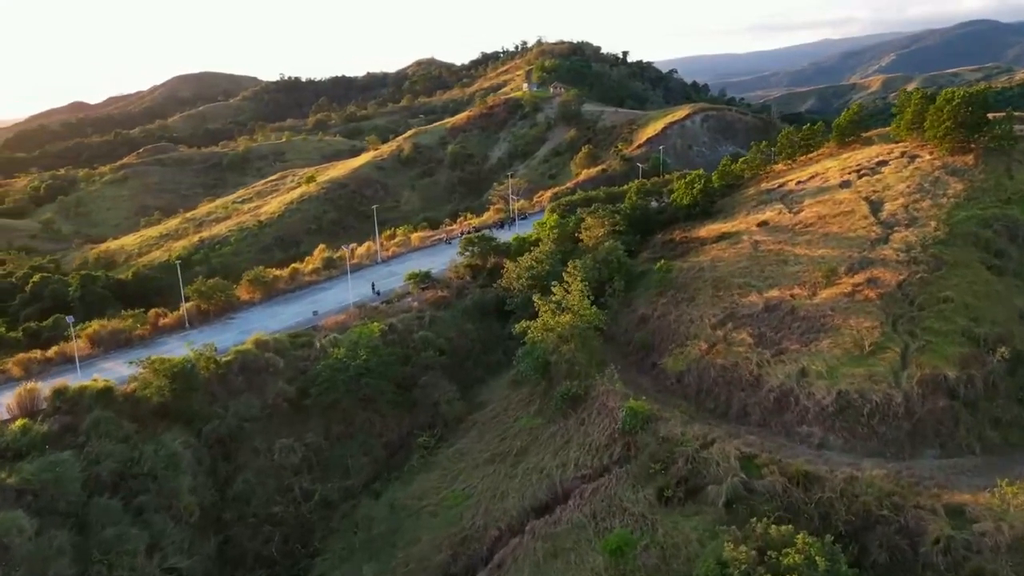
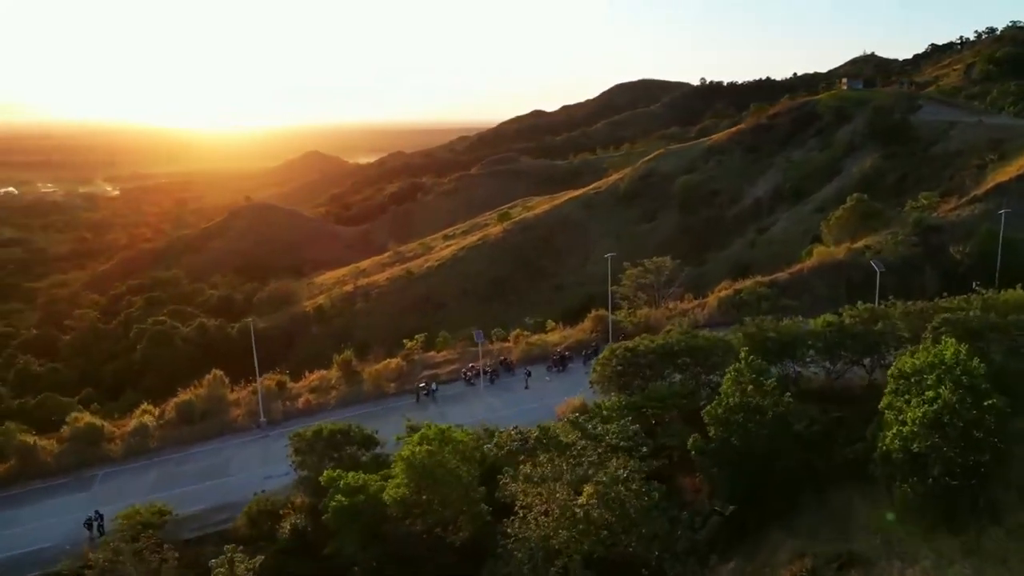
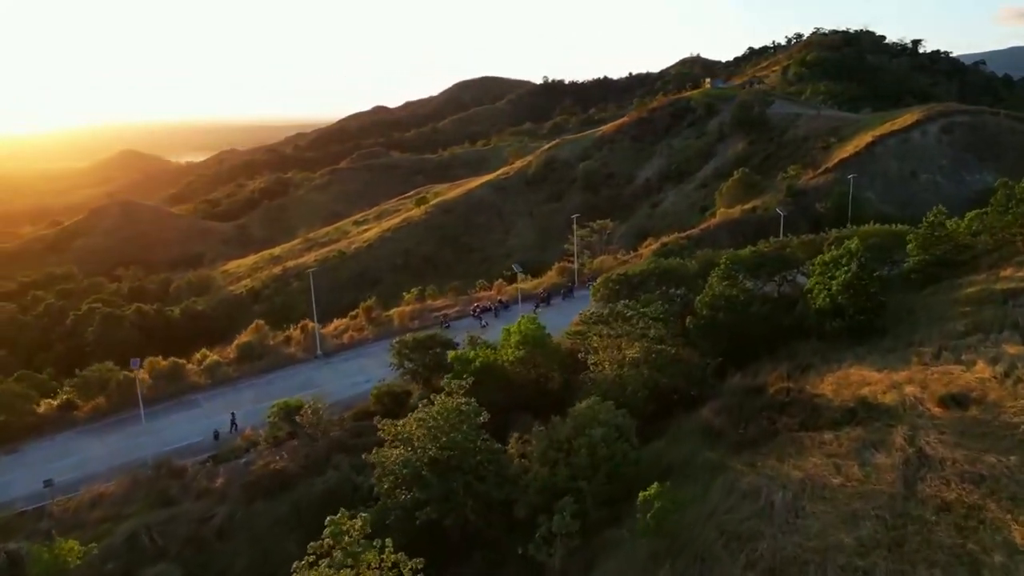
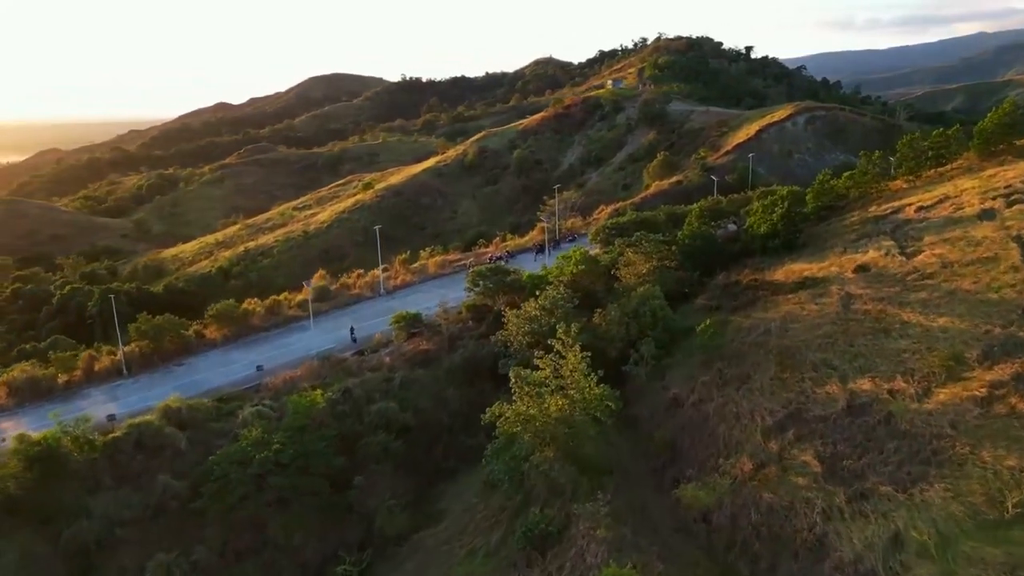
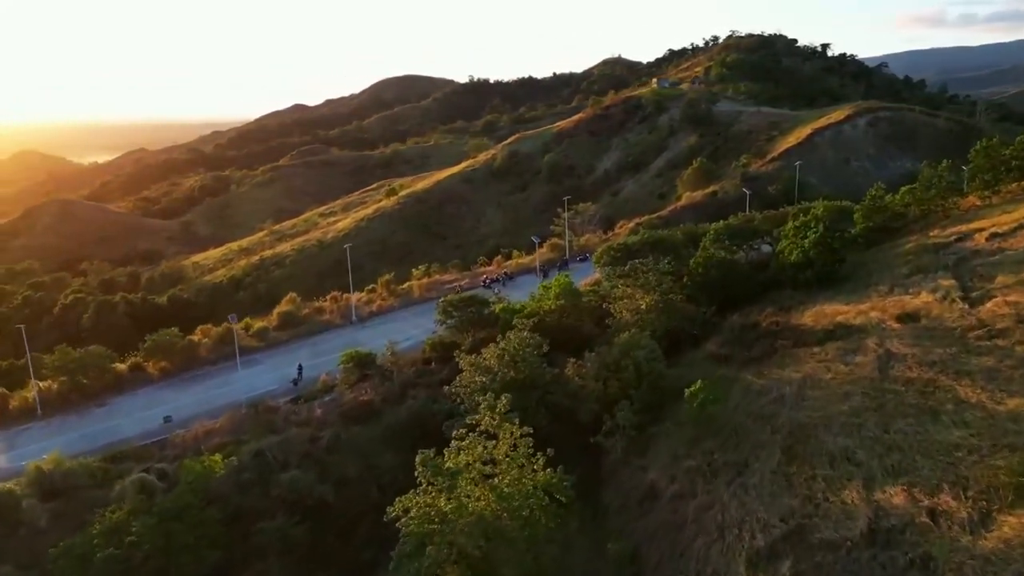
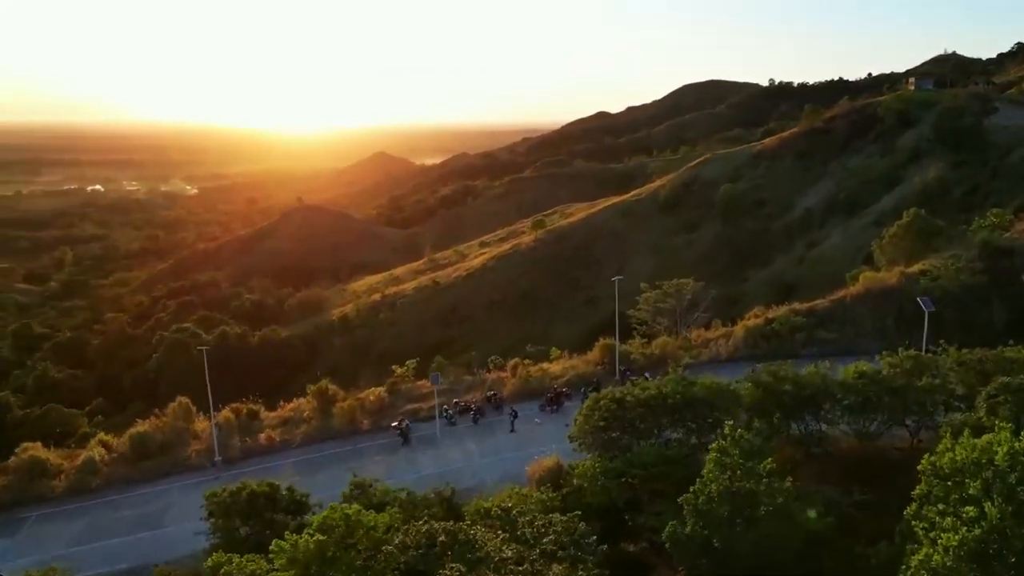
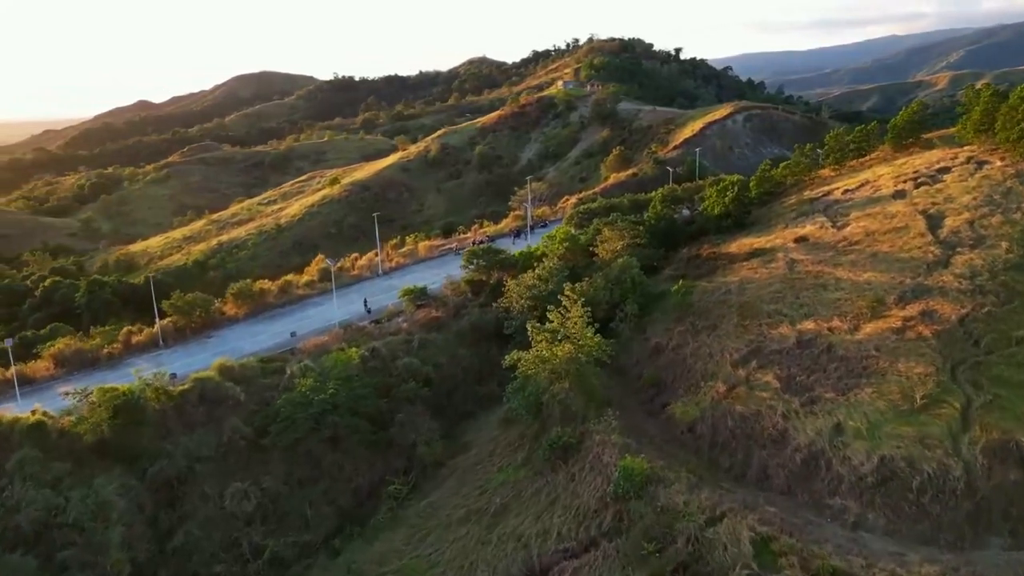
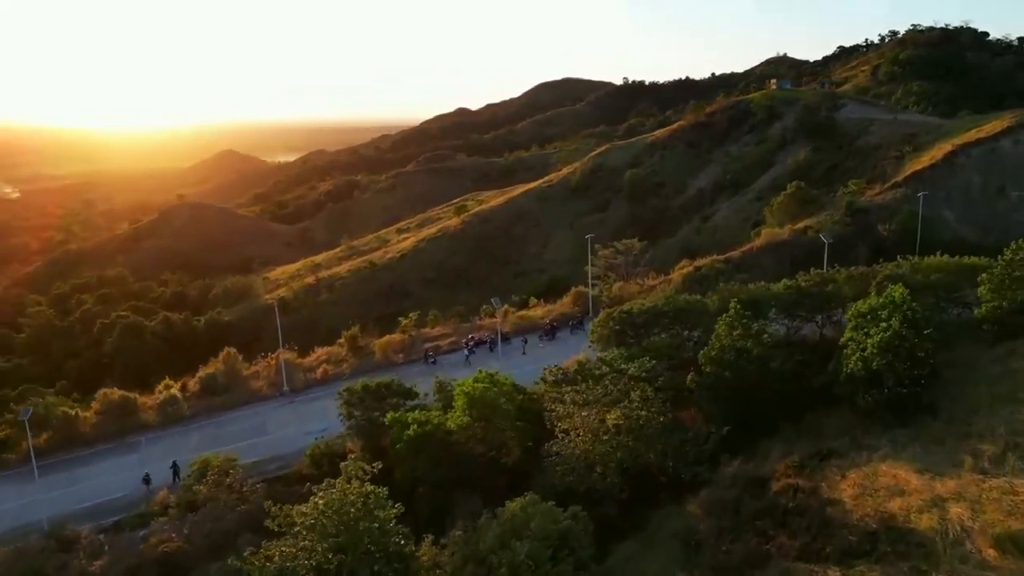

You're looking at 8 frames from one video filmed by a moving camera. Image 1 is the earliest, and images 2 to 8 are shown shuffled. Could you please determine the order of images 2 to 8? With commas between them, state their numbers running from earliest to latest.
7, 4, 5, 3, 8, 2, 6
